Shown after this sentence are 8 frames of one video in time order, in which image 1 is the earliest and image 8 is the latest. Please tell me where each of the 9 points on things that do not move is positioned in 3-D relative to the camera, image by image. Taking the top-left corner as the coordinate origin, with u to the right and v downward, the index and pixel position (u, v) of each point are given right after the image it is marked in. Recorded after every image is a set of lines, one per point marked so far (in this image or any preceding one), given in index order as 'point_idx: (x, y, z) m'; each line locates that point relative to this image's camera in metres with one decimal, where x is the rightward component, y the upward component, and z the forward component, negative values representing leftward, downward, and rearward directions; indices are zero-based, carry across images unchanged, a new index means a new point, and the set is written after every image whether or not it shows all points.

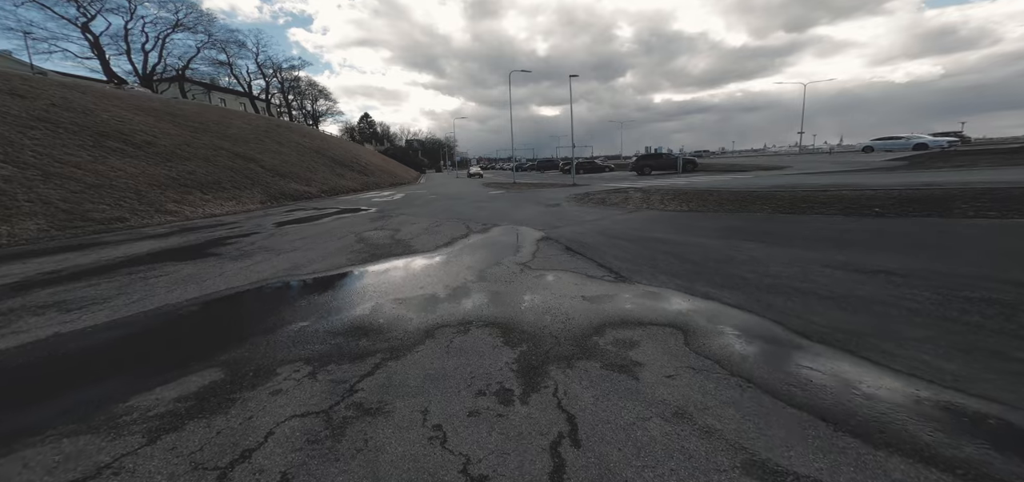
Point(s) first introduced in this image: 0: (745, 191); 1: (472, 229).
0: (+8.2, +1.7, +14.0) m
1: (-1.1, +0.3, +11.4) m
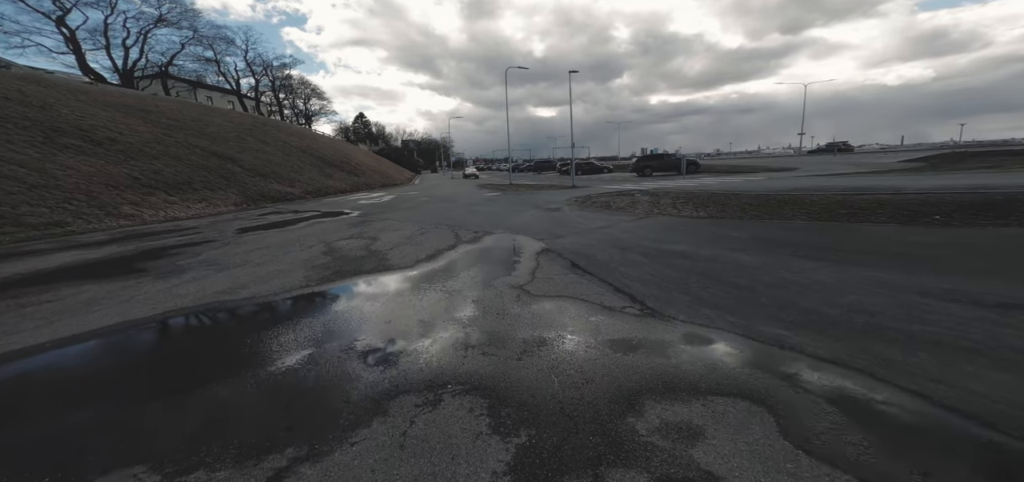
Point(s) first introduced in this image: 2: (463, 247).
0: (+8.1, +1.5, +12.6) m
1: (-1.2, +0.1, +9.9) m
2: (-1.1, -0.2, +8.8) m
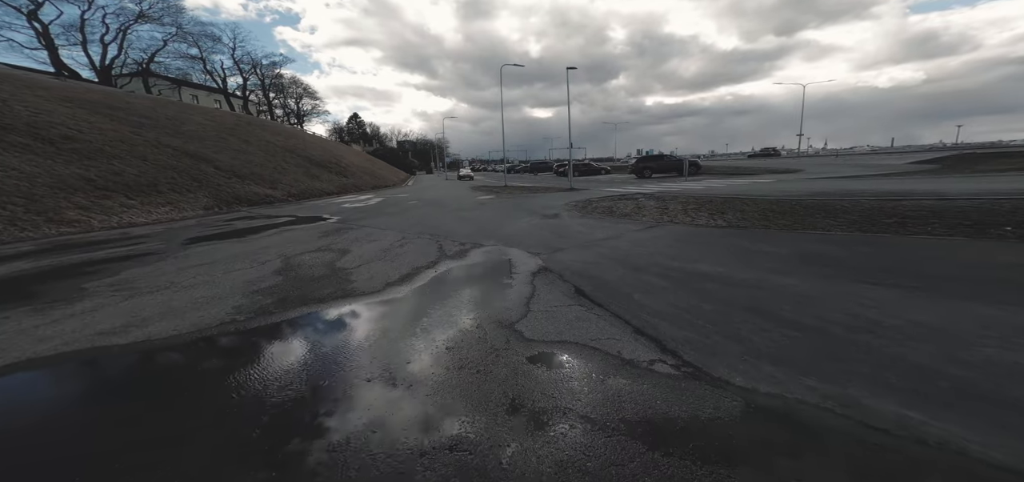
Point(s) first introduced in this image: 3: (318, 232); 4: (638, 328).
0: (+7.9, +1.2, +11.4) m
1: (-1.4, -0.2, +8.5) m
2: (-1.2, -0.4, +7.5) m
3: (-5.3, +0.3, +11.0) m
4: (+1.3, -0.9, +4.2) m
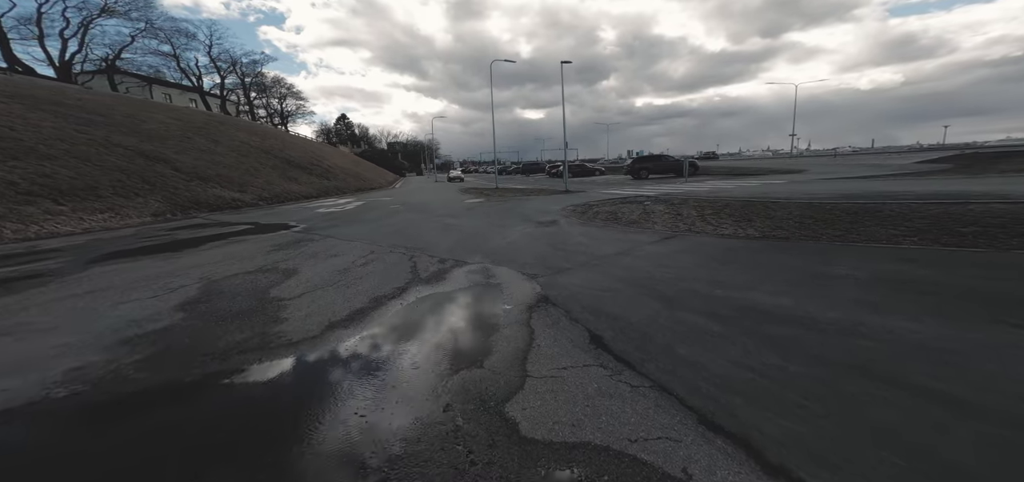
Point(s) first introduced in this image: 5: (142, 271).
0: (+7.6, +1.0, +9.9) m
1: (-1.5, -0.5, +6.9) m
2: (-1.4, -0.7, +5.8) m
3: (-5.6, 0.0, +9.3) m
4: (+1.3, -1.2, +2.6) m
5: (-6.2, -0.5, +6.7) m
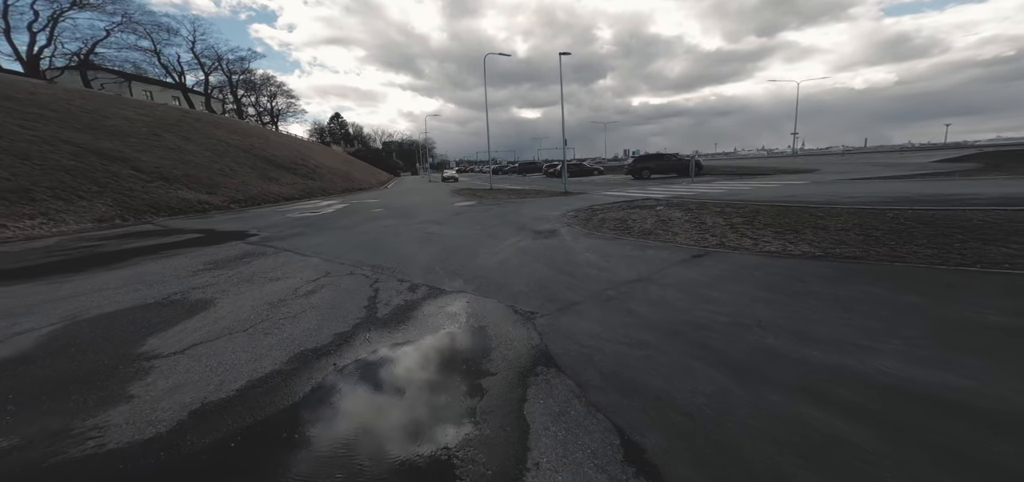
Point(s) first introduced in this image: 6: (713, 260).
0: (+7.5, +0.7, +8.3) m
1: (-1.7, -0.8, +5.2) m
2: (-1.5, -1.0, +4.1) m
3: (-5.7, -0.4, +7.6) m
4: (+1.2, -1.5, +1.0) m
5: (-6.3, -0.8, +5.0) m
6: (+3.0, -0.3, +5.9) m
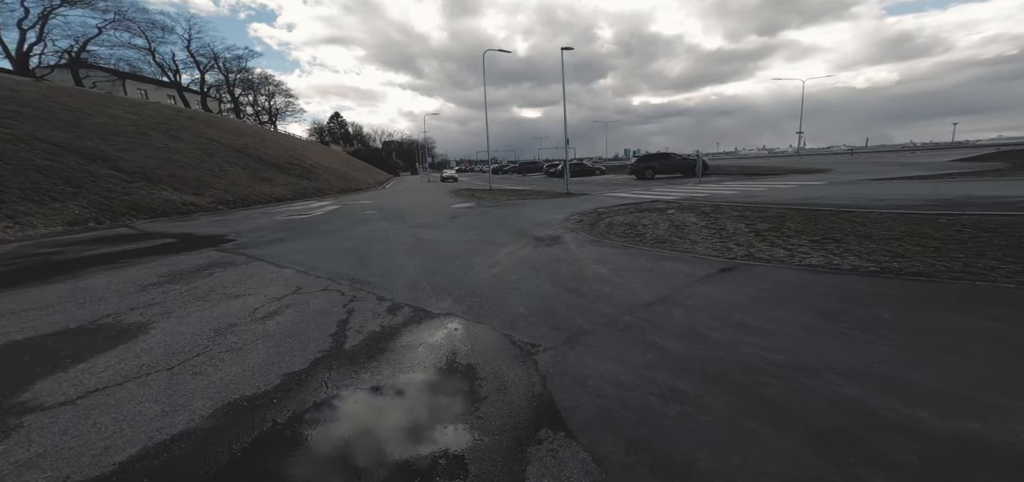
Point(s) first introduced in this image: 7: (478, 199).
0: (+7.4, +0.6, +7.4) m
1: (-1.7, -1.0, +4.3) m
2: (-1.5, -1.2, +3.3) m
3: (-5.8, -0.5, +6.7) m
4: (+1.1, -1.6, +0.1) m
5: (-6.3, -1.0, +4.2) m
6: (+3.0, -0.5, +5.1) m
7: (-1.7, +2.1, +20.0) m
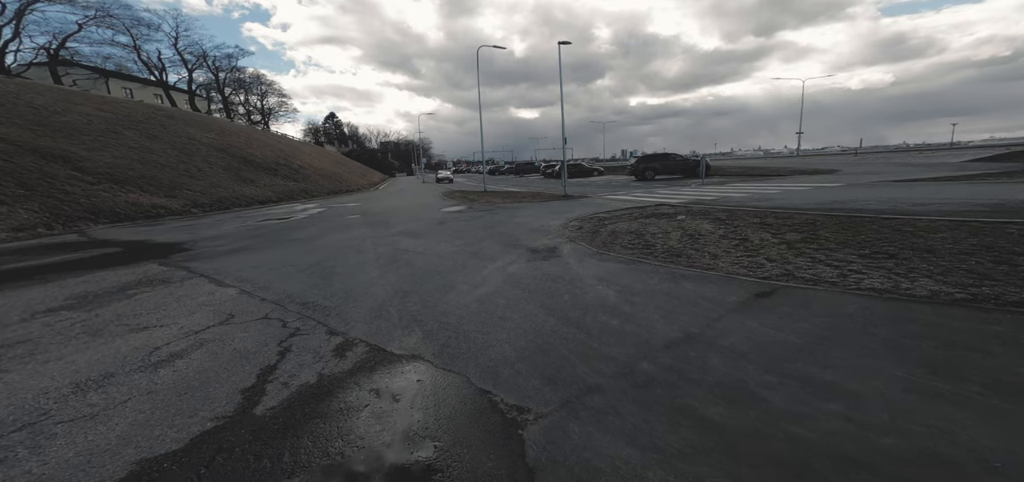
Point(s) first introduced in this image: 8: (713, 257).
0: (+7.2, +0.4, +6.4) m
1: (-1.9, -1.2, +3.2) m
2: (-1.7, -1.4, +2.2) m
3: (-5.9, -0.7, +5.6) m
4: (+1.0, -1.8, -1.0) m
5: (-6.5, -1.2, +3.0) m
6: (+2.8, -0.6, +4.0) m
7: (-2.0, +1.9, +18.9) m
8: (+2.9, -0.2, +5.8) m
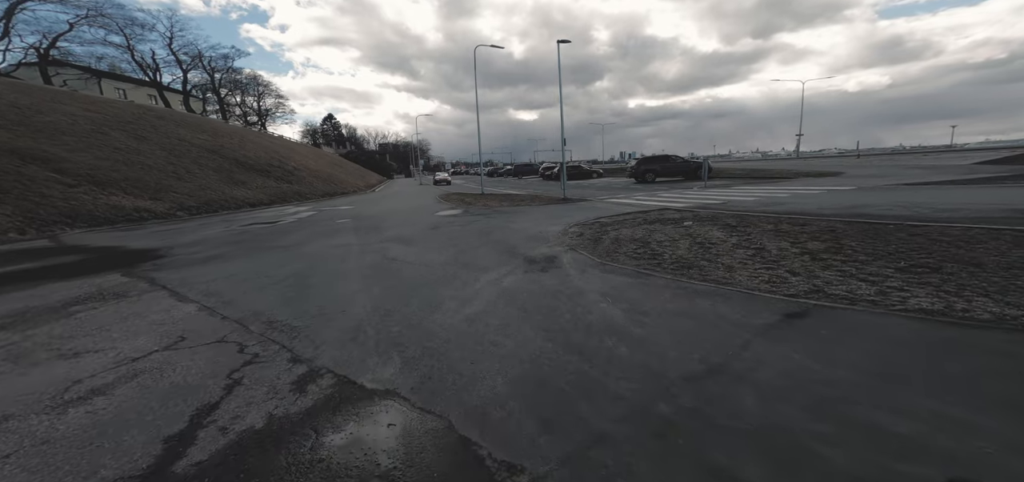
0: (+7.2, +0.2, +5.8) m
1: (-1.9, -1.3, +2.7) m
2: (-1.8, -1.5, +1.6) m
3: (-6.0, -0.9, +5.0) m
4: (+0.9, -1.9, -1.5) m
5: (-6.6, -1.3, +2.5) m
6: (+2.7, -0.8, +3.4) m
7: (-2.1, +1.7, +18.4) m
8: (+2.9, -0.4, +5.3) m
